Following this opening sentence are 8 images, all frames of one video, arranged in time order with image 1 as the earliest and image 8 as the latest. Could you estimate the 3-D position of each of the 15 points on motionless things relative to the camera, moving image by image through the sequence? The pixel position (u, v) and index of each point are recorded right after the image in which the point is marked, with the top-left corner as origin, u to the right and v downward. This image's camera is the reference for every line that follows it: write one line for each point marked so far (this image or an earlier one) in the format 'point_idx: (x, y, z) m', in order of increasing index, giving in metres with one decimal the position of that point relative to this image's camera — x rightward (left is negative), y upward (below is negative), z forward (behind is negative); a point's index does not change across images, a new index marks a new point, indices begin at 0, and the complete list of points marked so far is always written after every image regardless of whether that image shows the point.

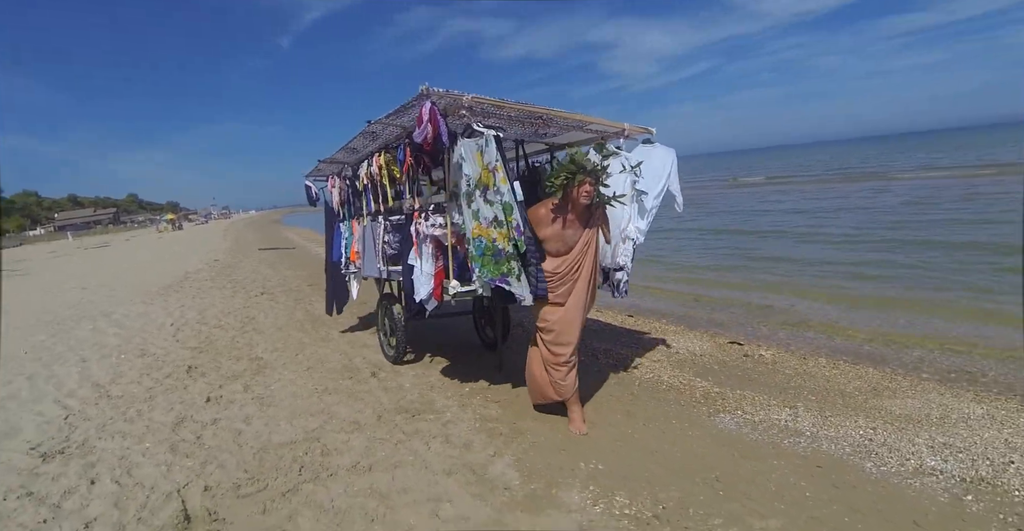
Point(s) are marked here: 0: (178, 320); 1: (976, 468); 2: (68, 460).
0: (-5.3, -0.8, +7.3) m
1: (+3.4, -1.5, +3.4) m
2: (-3.0, -1.3, +3.1) m
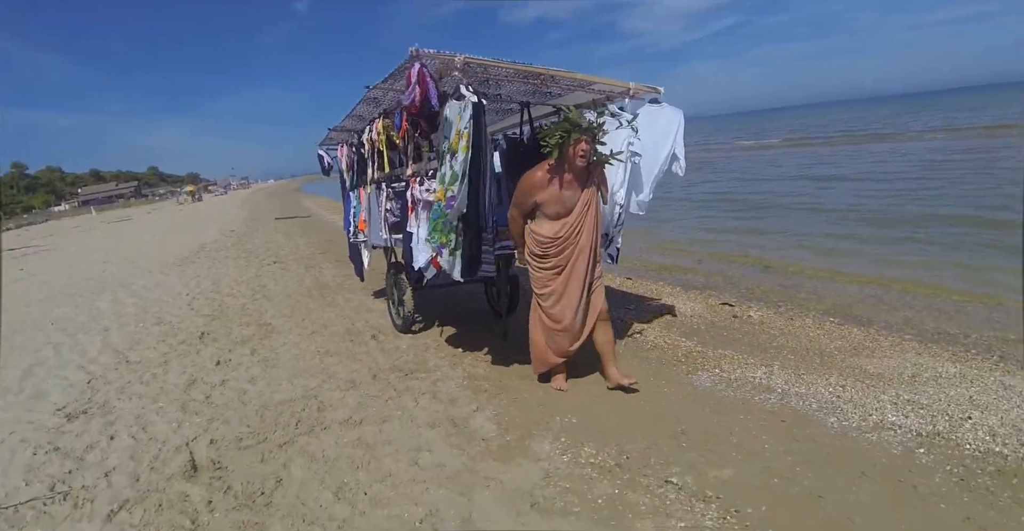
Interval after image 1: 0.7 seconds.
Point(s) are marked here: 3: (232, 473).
0: (-5.3, -0.4, +7.7) m
1: (+3.2, -1.2, +3.5) m
2: (-3.2, -1.1, +3.5) m
3: (-1.7, -1.2, +2.8) m
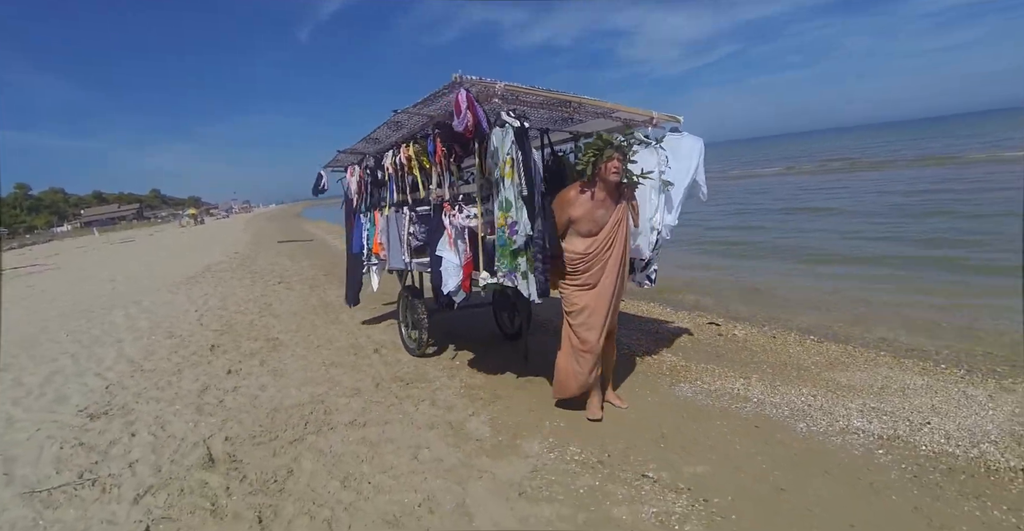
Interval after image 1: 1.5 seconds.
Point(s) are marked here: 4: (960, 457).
0: (-5.4, -0.7, +8.0) m
1: (+3.2, -1.3, +3.8) m
2: (-3.2, -1.2, +3.7) m
3: (-1.7, -1.3, +3.0) m
4: (+3.3, -1.4, +3.4) m
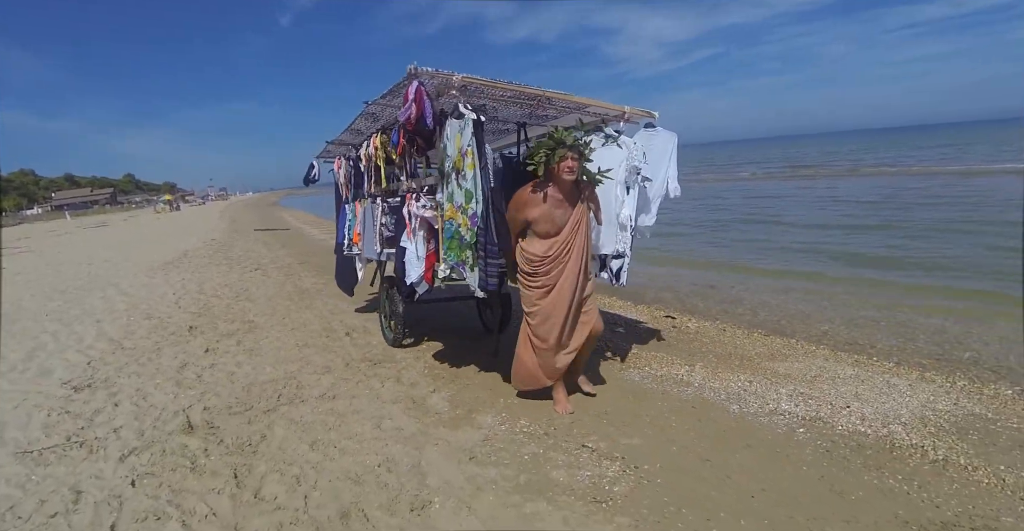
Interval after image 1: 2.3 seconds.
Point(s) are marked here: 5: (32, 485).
0: (-5.9, -0.4, +8.1) m
1: (+2.8, -1.3, +4.2) m
2: (-3.6, -1.1, +3.9) m
3: (-2.1, -1.2, +3.3) m
4: (+3.0, -1.4, +3.8) m
5: (-2.8, -1.3, +2.7) m
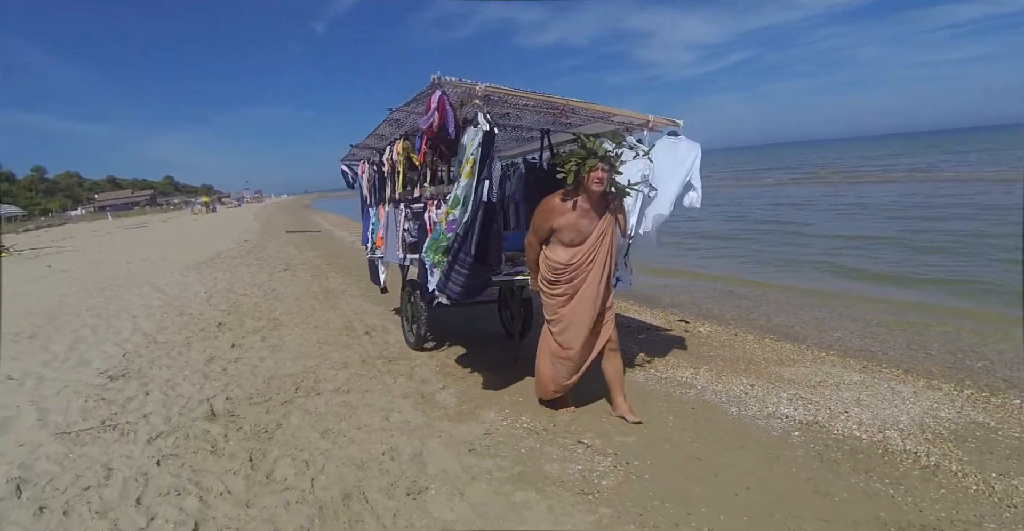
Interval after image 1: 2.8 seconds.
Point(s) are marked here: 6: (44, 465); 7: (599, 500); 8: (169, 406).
0: (-5.7, -0.4, +8.5) m
1: (+2.8, -1.4, +4.3) m
2: (-3.6, -1.1, +4.3) m
3: (-2.1, -1.2, +3.6) m
4: (+3.0, -1.5, +3.8) m
5: (-2.9, -1.3, +3.0) m
6: (-3.0, -1.3, +3.0) m
7: (+0.5, -1.4, +2.8) m
8: (-2.8, -1.1, +3.7) m
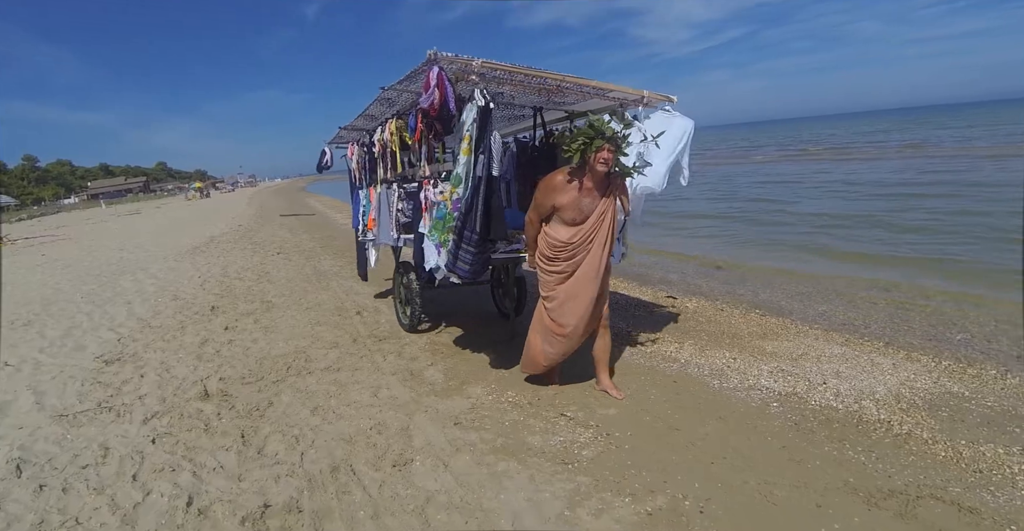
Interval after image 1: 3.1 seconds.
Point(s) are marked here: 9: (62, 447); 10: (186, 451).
0: (-5.8, -0.2, +8.6) m
1: (+2.7, -1.1, +4.4) m
2: (-3.7, -0.9, +4.4) m
3: (-2.2, -1.1, +3.7) m
4: (+2.8, -1.2, +4.0) m
5: (-3.0, -1.2, +3.1) m
6: (-3.1, -1.2, +3.1) m
7: (+0.4, -1.3, +2.9) m
8: (-2.9, -1.0, +3.8) m
9: (-3.0, -1.2, +3.0) m
10: (-2.1, -1.2, +3.0) m
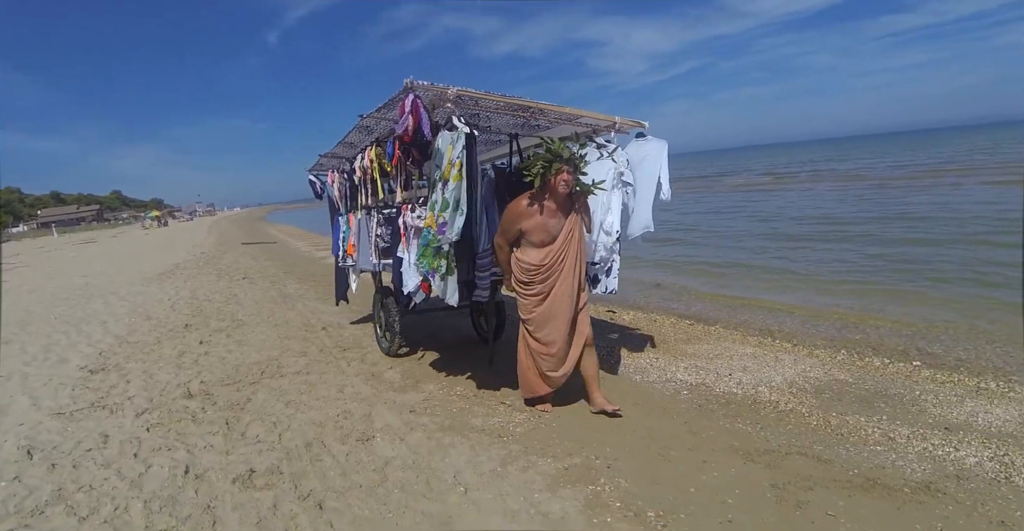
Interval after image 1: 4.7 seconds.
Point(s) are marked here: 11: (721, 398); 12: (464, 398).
0: (-6.6, -0.6, +8.9) m
1: (+2.2, -1.3, +5.2) m
2: (-4.2, -1.1, +4.8) m
3: (-2.7, -1.2, +4.2) m
4: (+2.4, -1.3, +4.8) m
5: (-3.4, -1.3, +3.5) m
6: (-3.6, -1.3, +3.5) m
7: (0.0, -1.4, +3.6) m
8: (-3.4, -1.2, +4.3) m
9: (-3.4, -1.3, +3.5) m
10: (-2.5, -1.3, +3.5) m
11: (+2.1, -1.4, +4.7) m
12: (-0.4, -1.2, +4.3) m
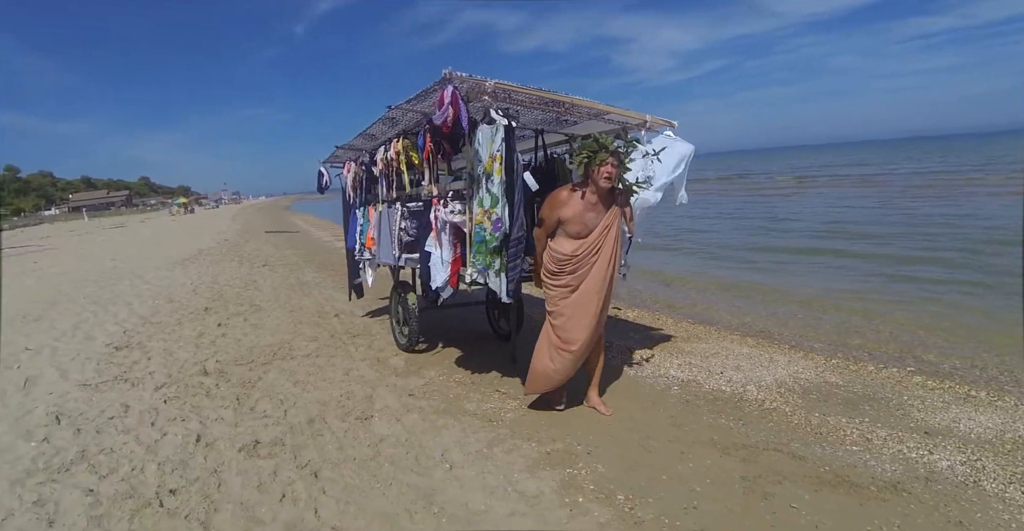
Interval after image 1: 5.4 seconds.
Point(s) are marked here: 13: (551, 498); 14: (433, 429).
0: (-6.5, -0.3, +9.3) m
1: (+2.1, -1.3, +5.3) m
2: (-4.2, -0.9, +5.1) m
3: (-2.7, -1.1, +4.5) m
4: (+2.3, -1.4, +4.9) m
5: (-3.5, -1.2, +3.9) m
6: (-3.7, -1.2, +3.8) m
7: (-0.1, -1.3, +3.8) m
8: (-3.5, -1.0, +4.6) m
9: (-3.5, -1.2, +3.8) m
10: (-2.6, -1.2, +3.8) m
11: (+2.1, -1.4, +4.8) m
12: (-0.5, -1.2, +4.5) m
13: (+0.2, -1.5, +2.9) m
14: (-0.6, -1.3, +3.6) m
